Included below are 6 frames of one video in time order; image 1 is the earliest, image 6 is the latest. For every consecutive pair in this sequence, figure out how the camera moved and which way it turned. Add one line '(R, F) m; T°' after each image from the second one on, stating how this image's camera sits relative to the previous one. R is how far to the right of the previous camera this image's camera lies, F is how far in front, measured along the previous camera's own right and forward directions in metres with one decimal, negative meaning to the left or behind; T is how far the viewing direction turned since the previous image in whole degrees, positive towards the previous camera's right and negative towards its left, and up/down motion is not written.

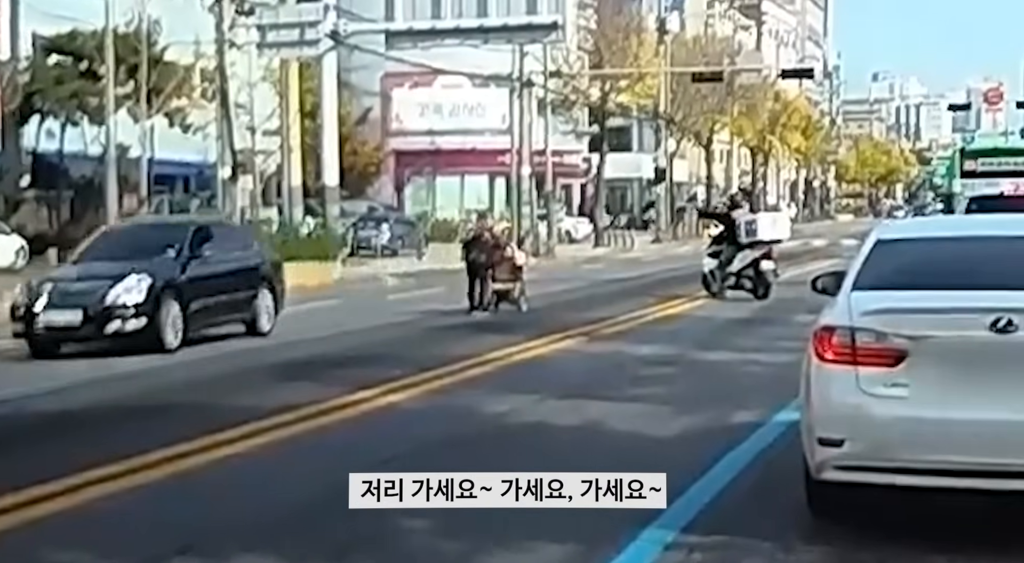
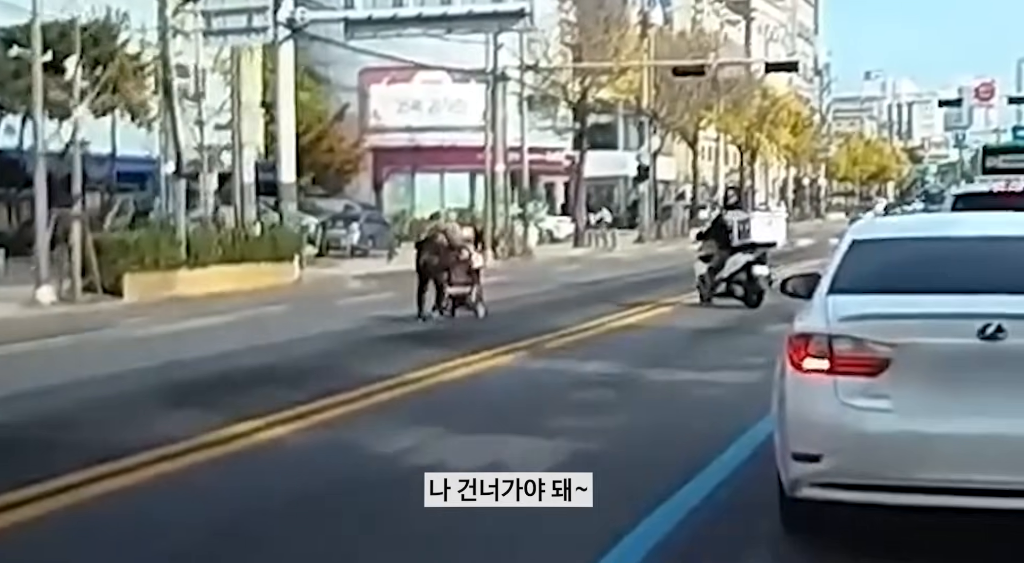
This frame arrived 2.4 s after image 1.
(+0.6, +2.1) m; 0°
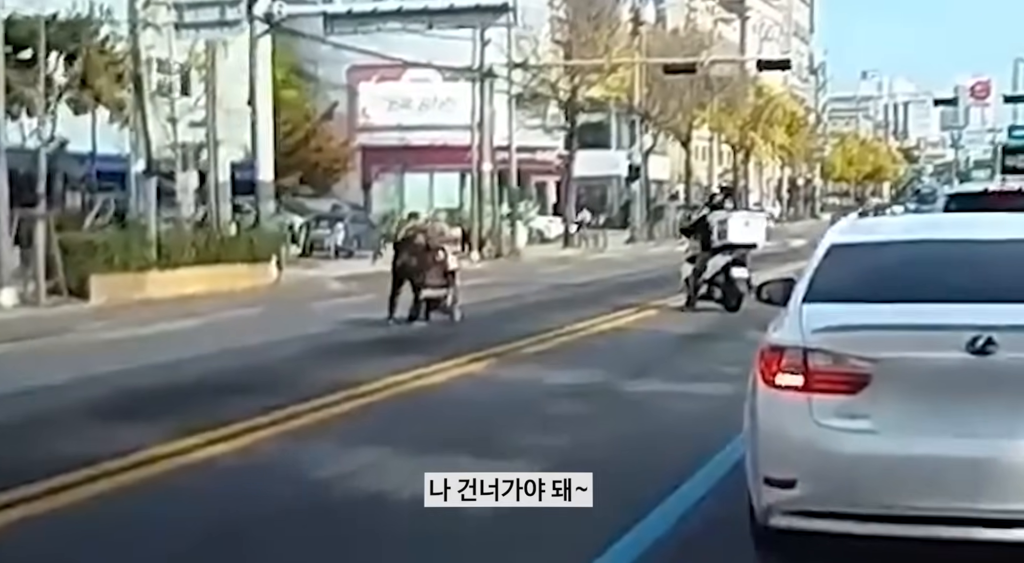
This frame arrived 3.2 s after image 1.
(+0.3, +1.0) m; 0°
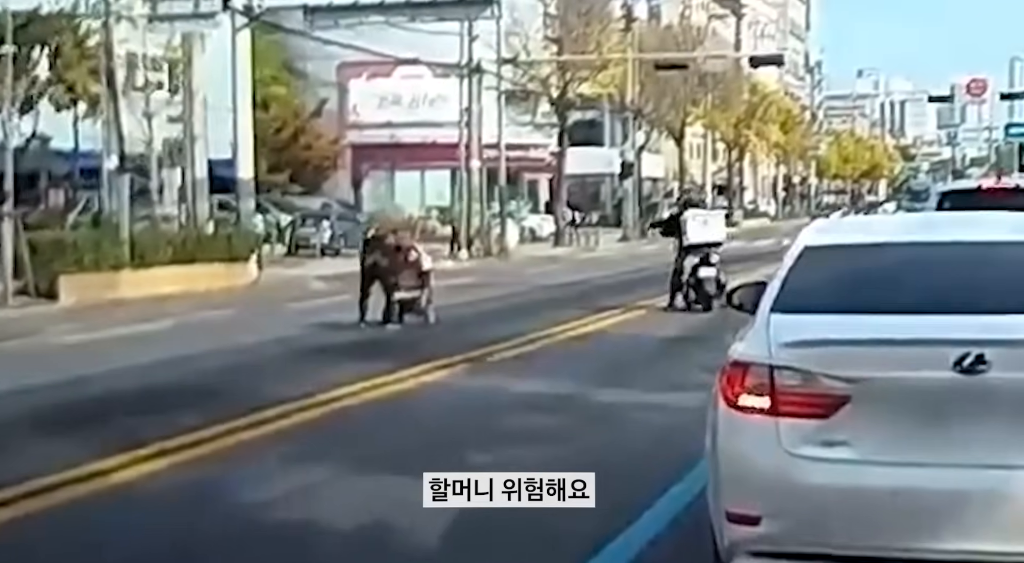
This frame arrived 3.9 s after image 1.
(+0.3, +0.8) m; 0°
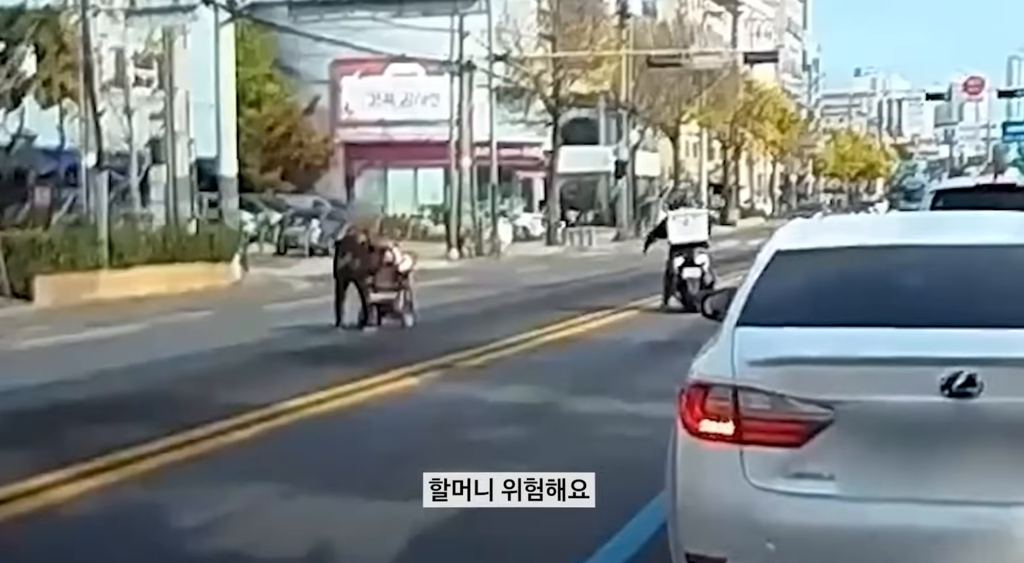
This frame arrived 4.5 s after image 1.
(+0.2, +0.7) m; 0°
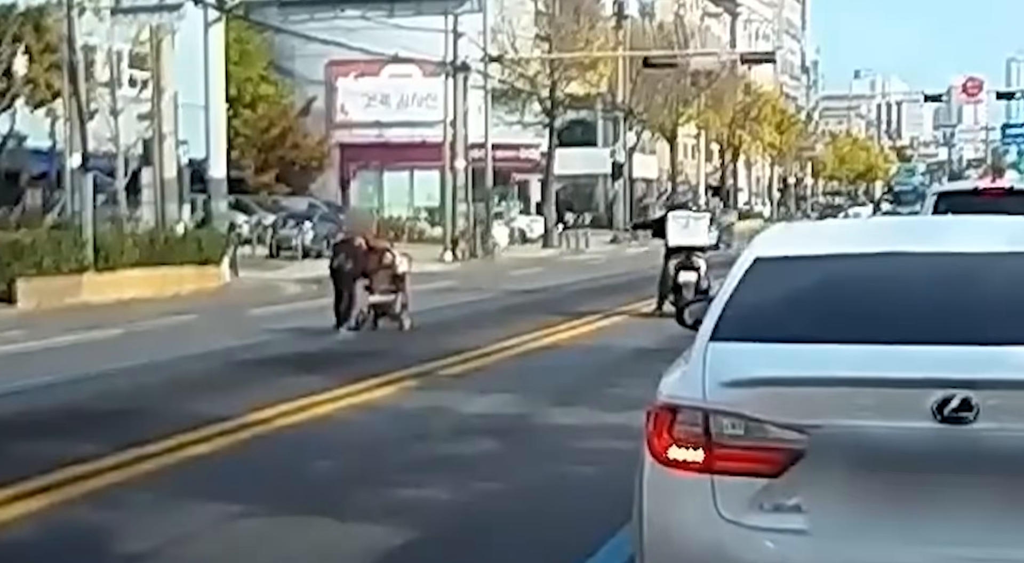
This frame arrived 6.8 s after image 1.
(+0.1, +0.5) m; 0°
